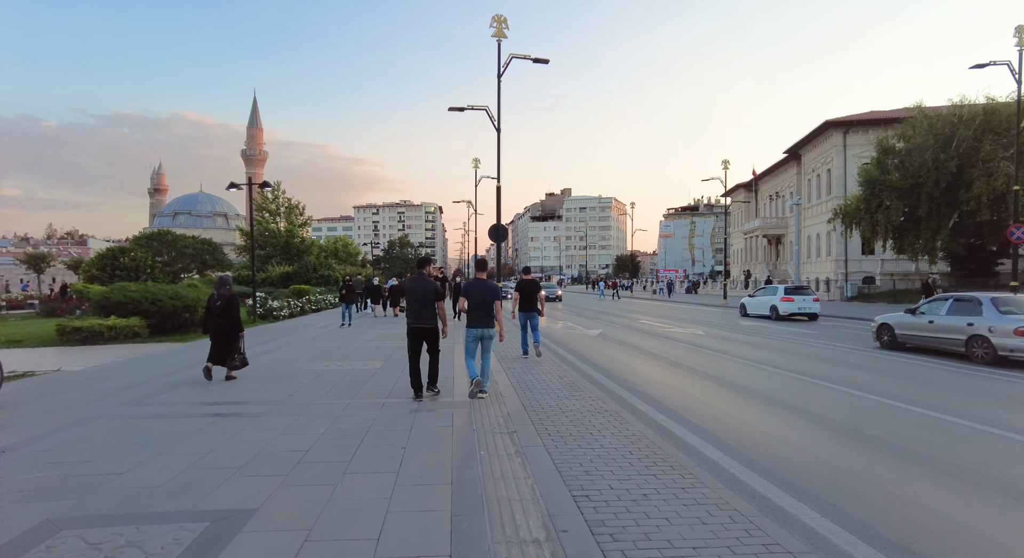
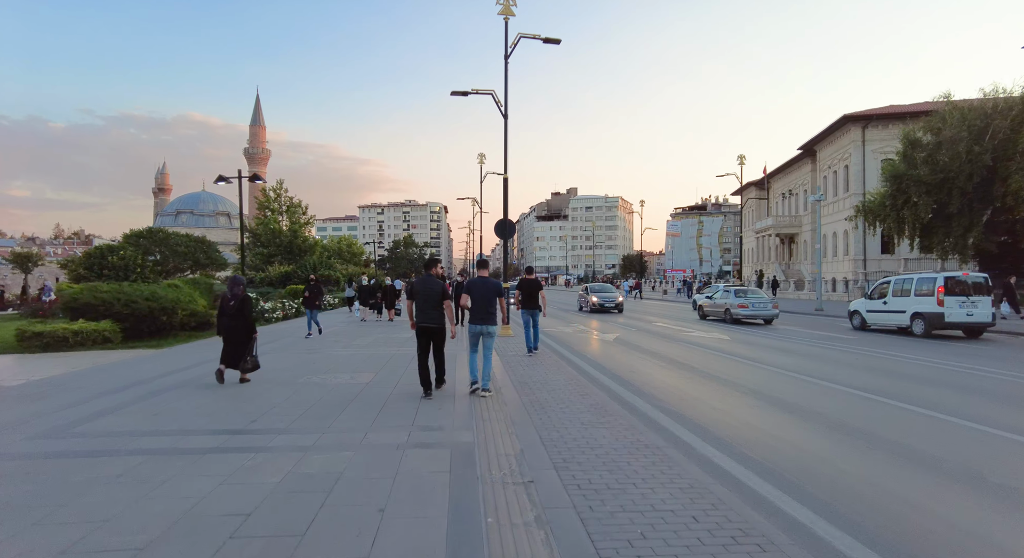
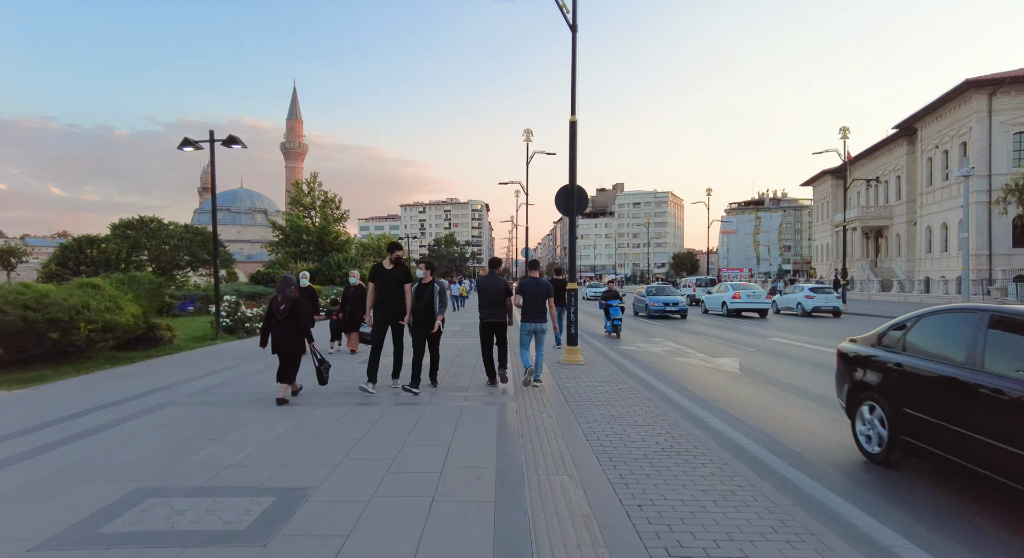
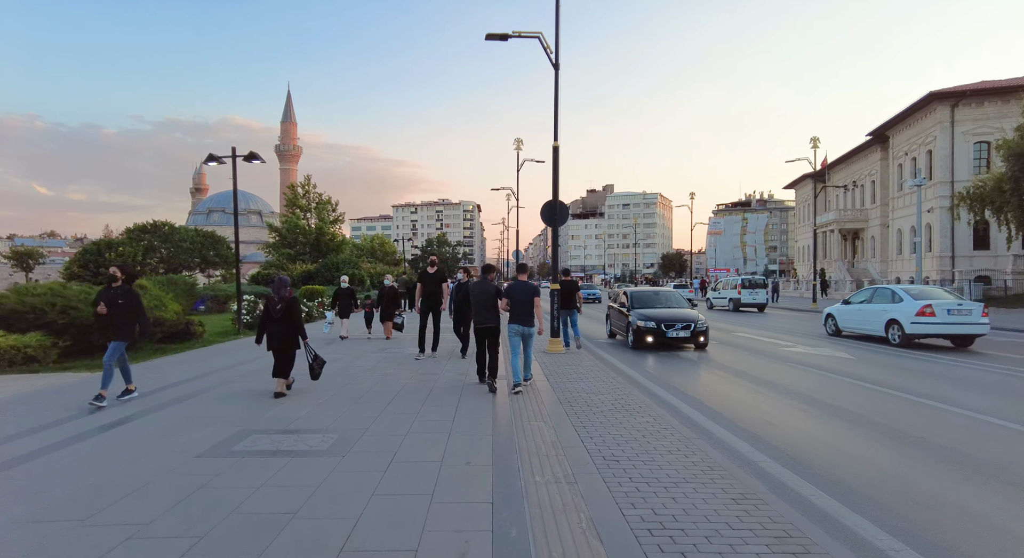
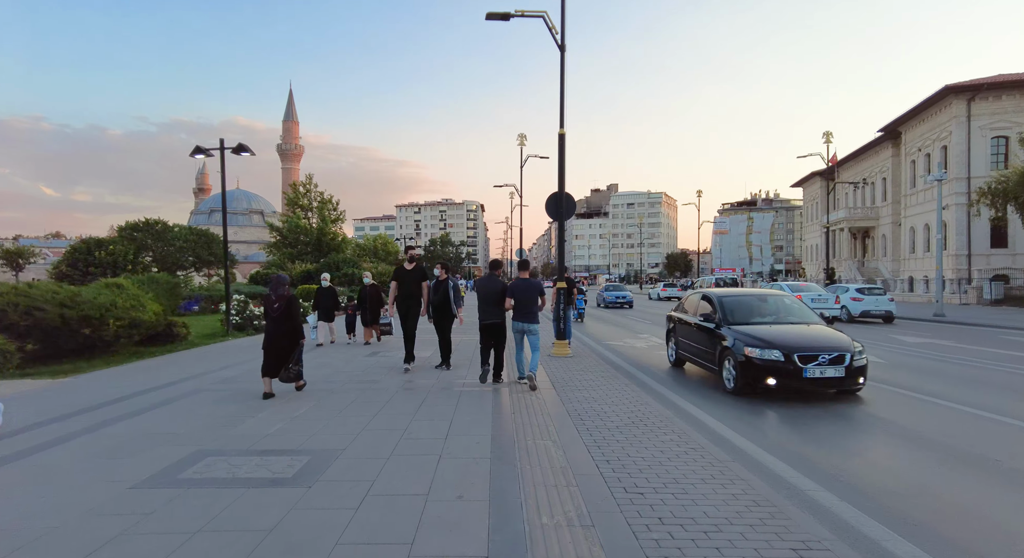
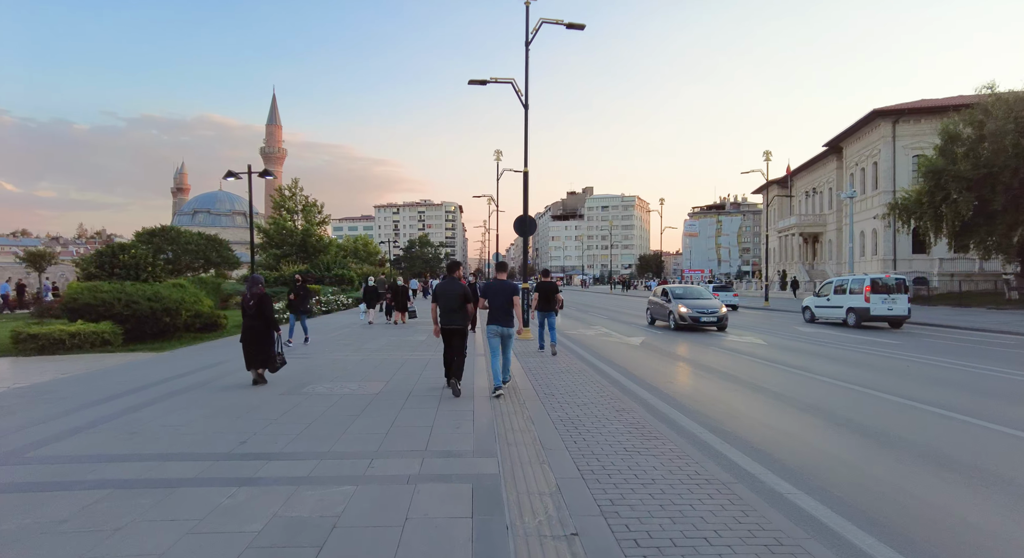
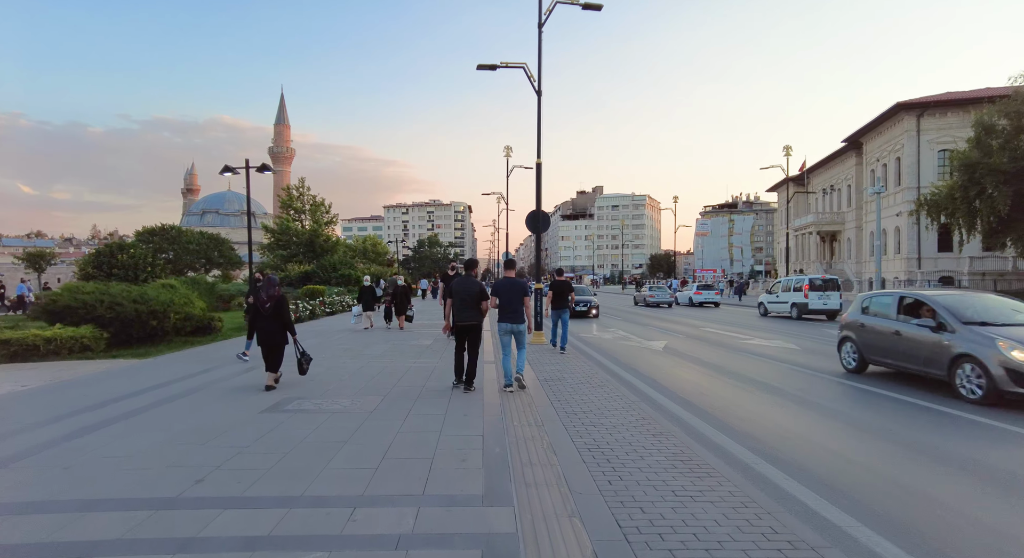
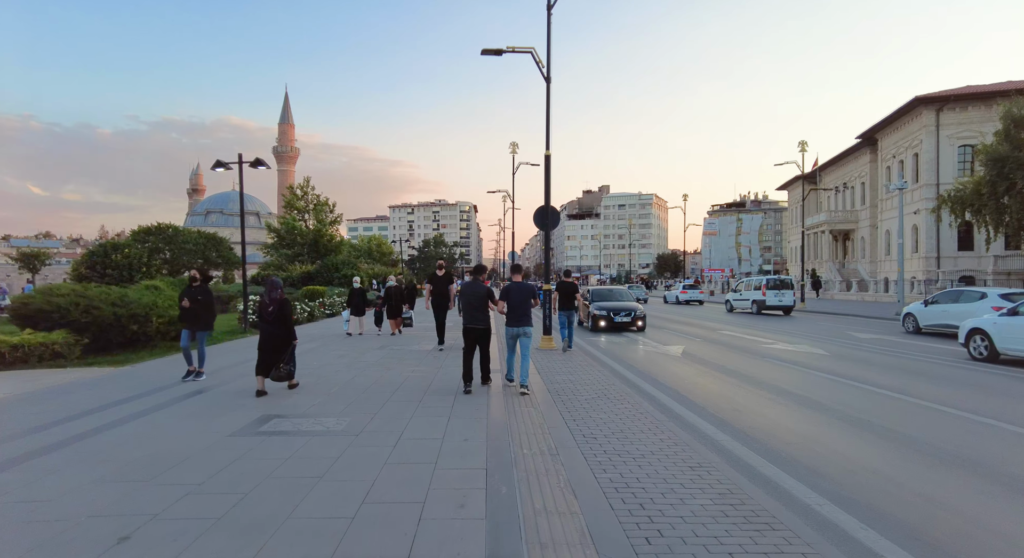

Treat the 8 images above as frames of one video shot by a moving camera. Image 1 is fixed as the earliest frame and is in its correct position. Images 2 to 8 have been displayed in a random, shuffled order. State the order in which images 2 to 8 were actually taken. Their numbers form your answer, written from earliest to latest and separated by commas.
2, 6, 7, 8, 4, 5, 3
